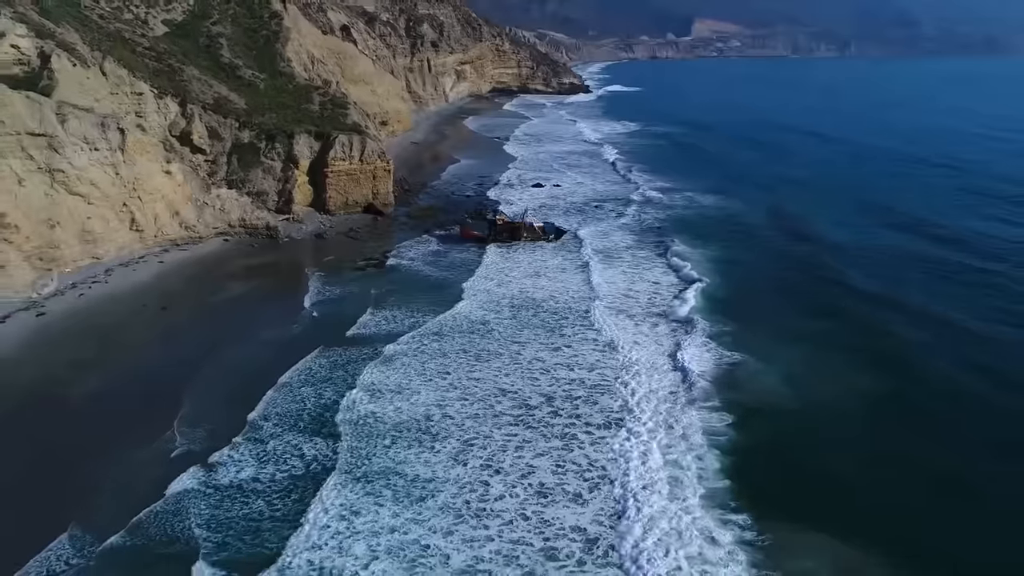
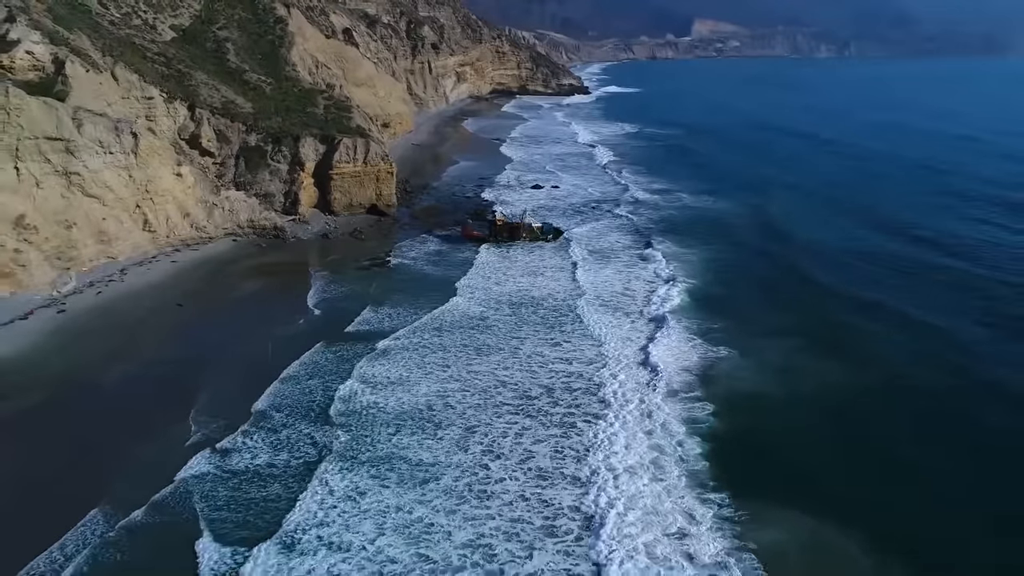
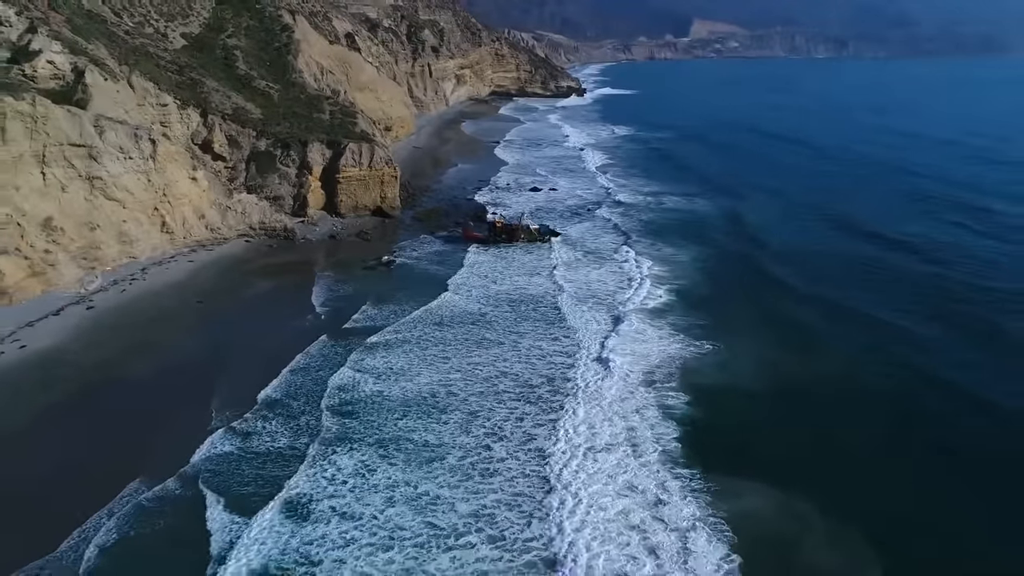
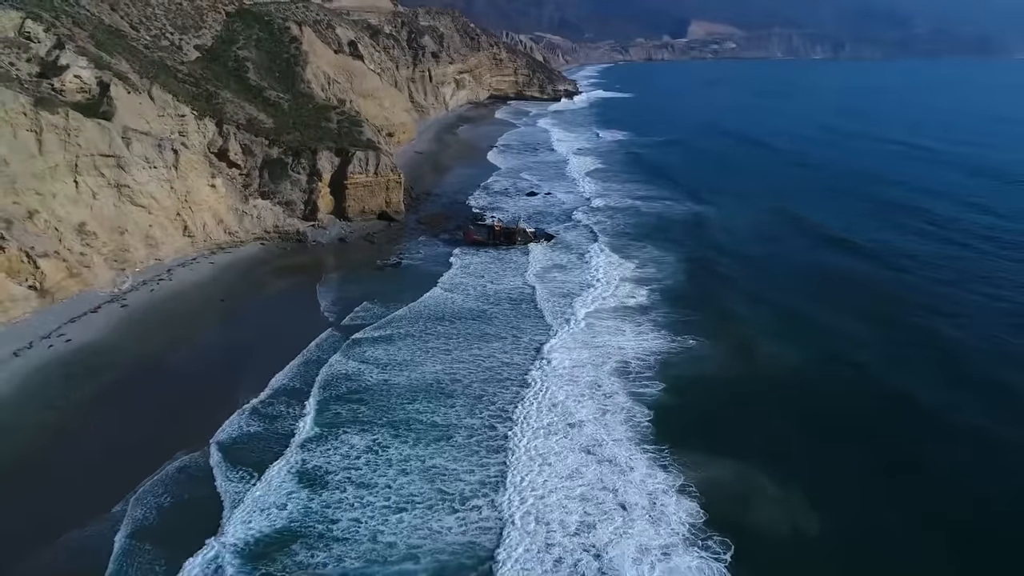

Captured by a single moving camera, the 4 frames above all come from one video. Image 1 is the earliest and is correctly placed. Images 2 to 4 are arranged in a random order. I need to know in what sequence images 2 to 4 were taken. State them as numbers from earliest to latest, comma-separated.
2, 3, 4
